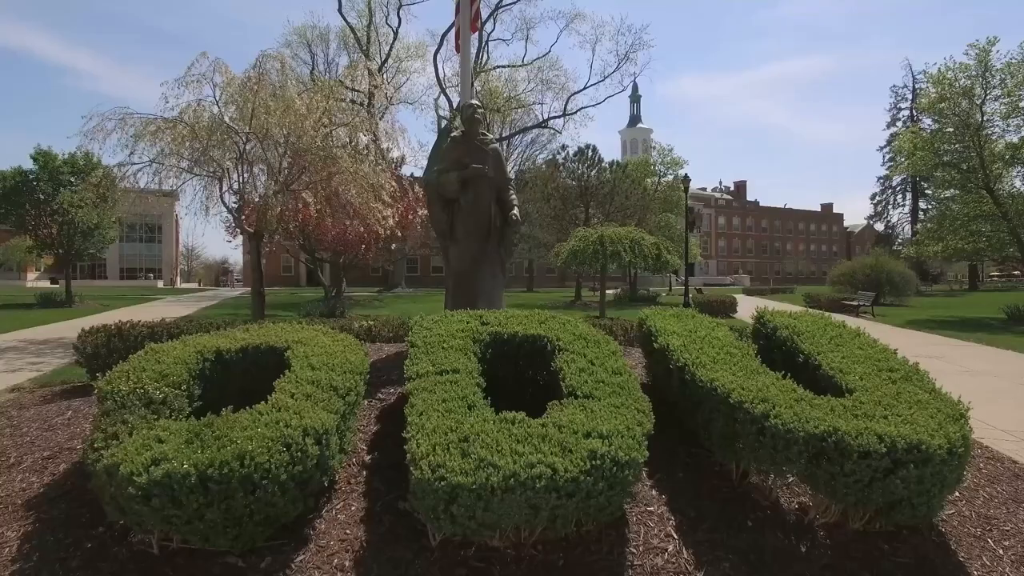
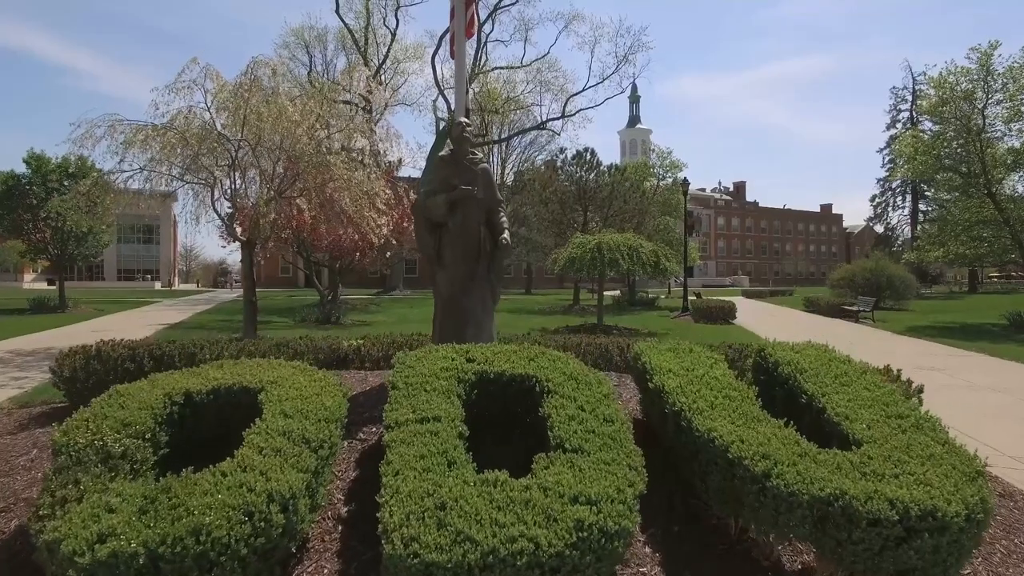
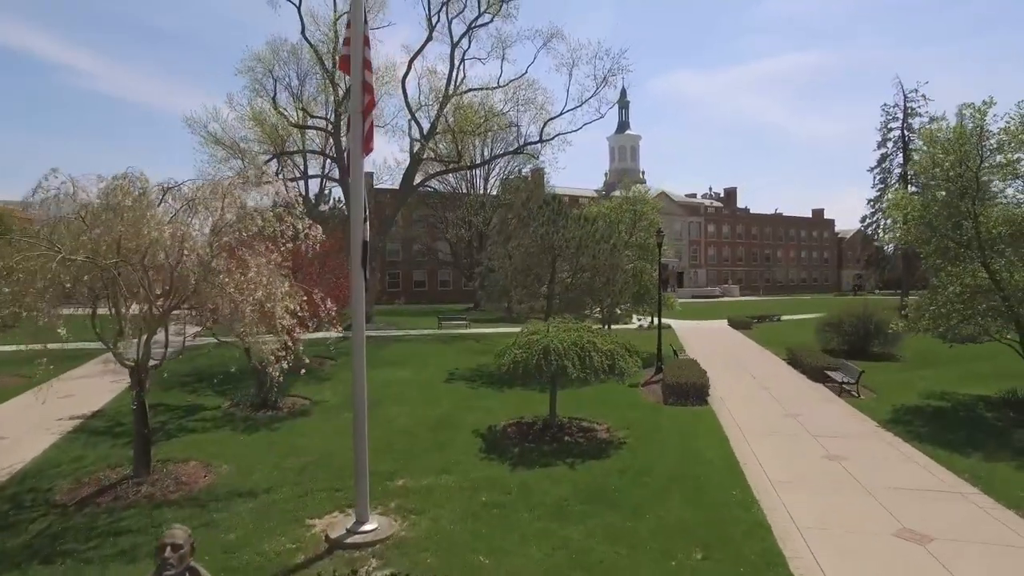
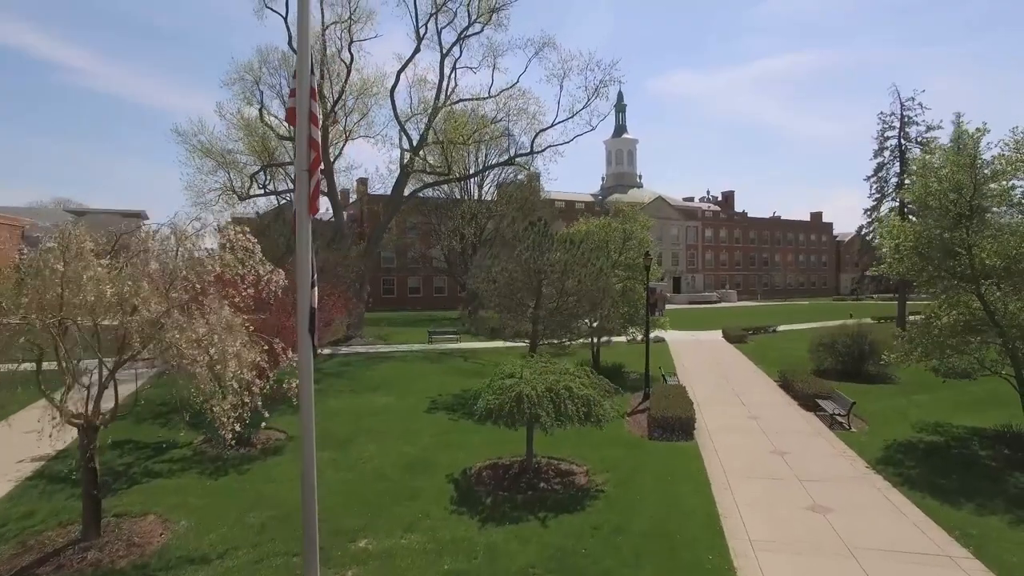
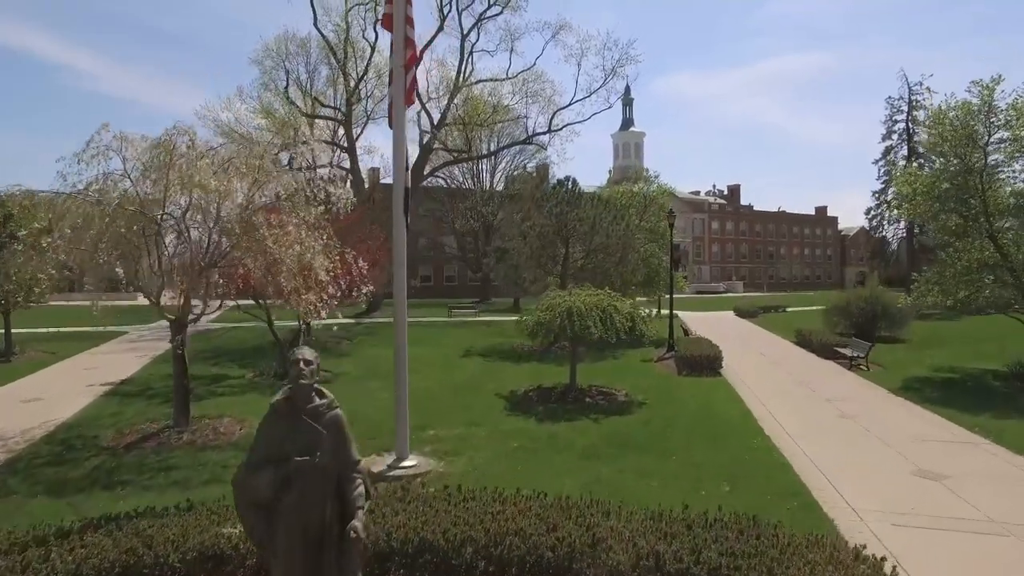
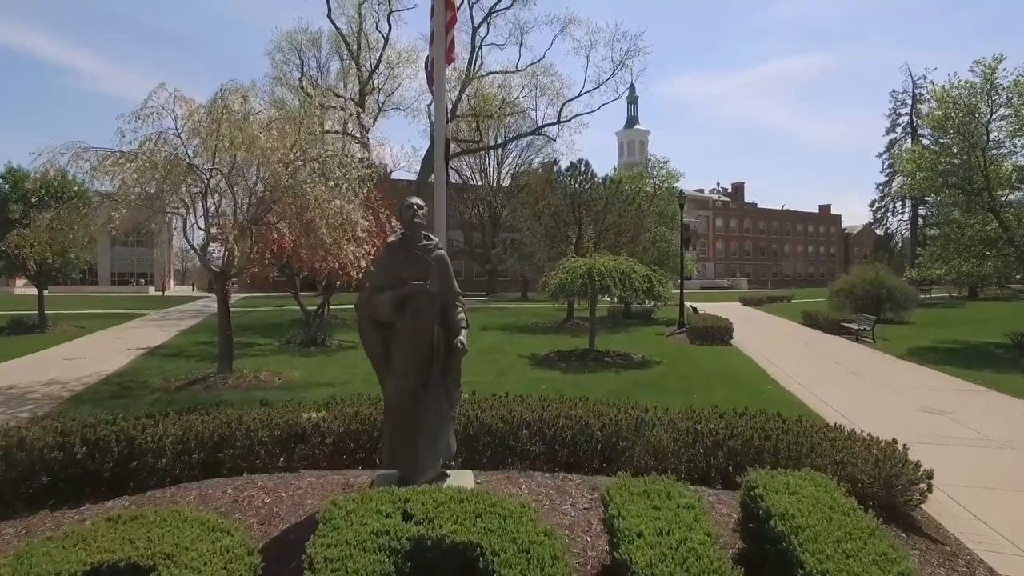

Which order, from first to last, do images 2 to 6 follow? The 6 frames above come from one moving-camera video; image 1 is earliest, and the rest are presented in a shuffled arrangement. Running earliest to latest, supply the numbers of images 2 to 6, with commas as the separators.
2, 6, 5, 3, 4
